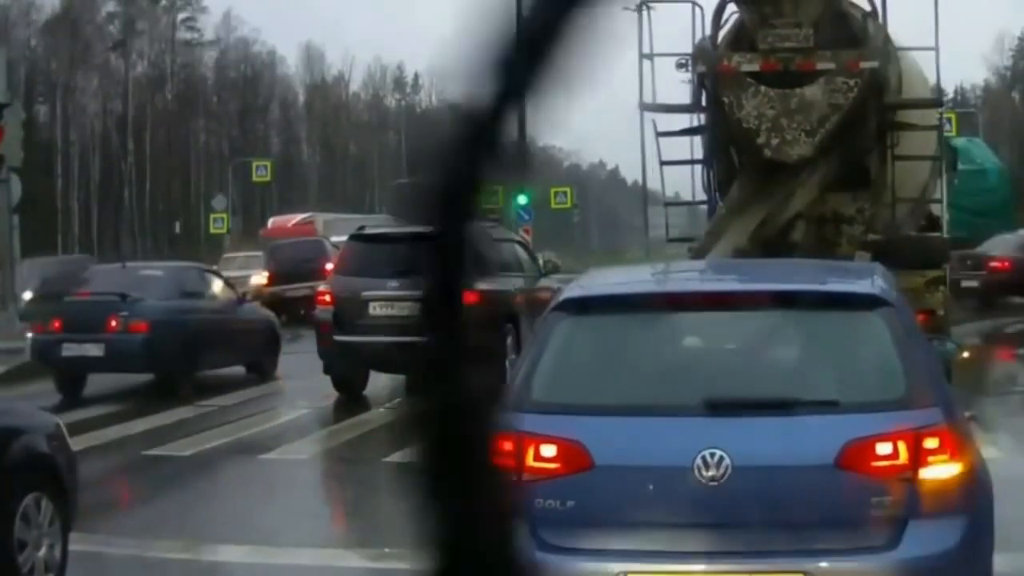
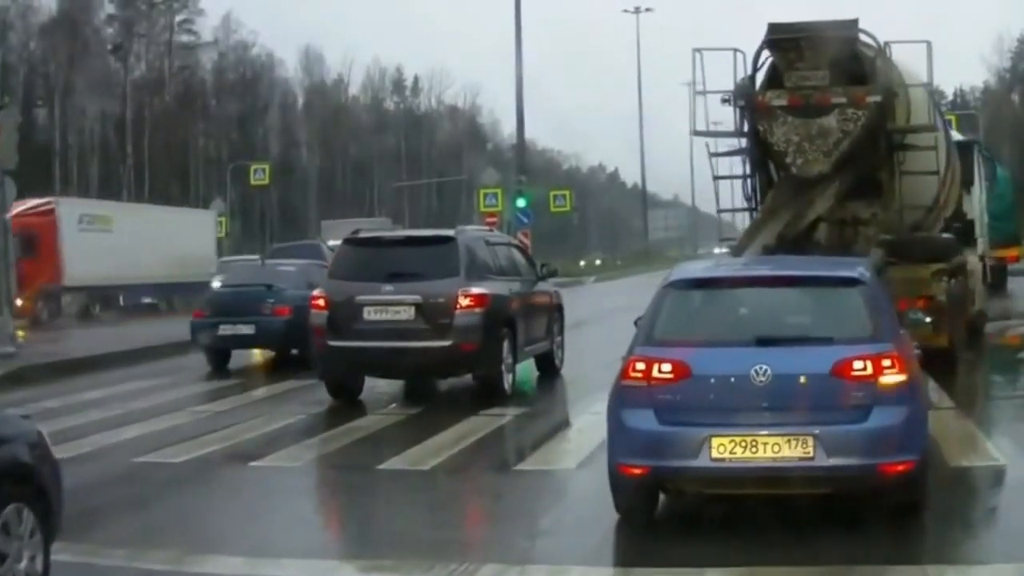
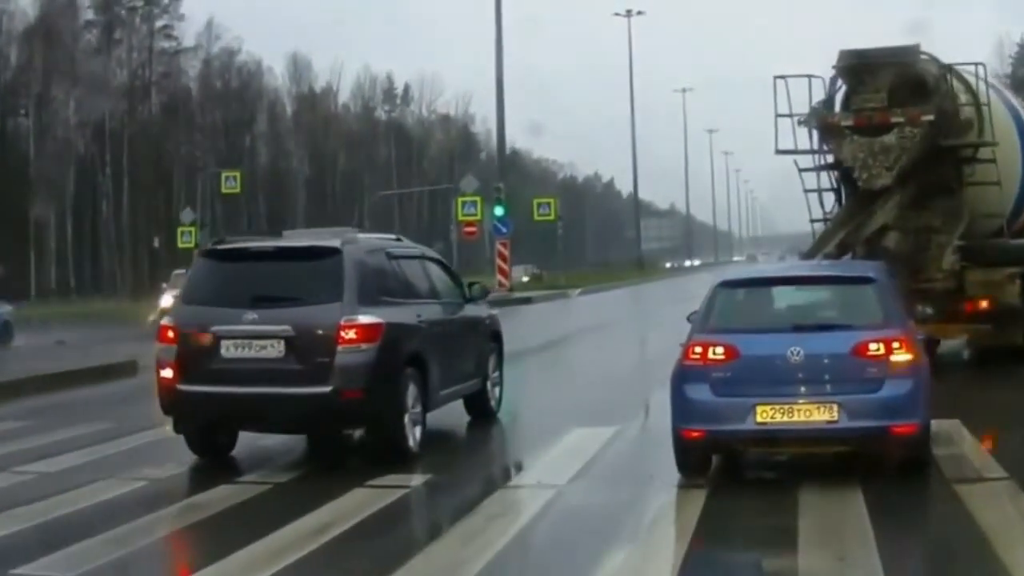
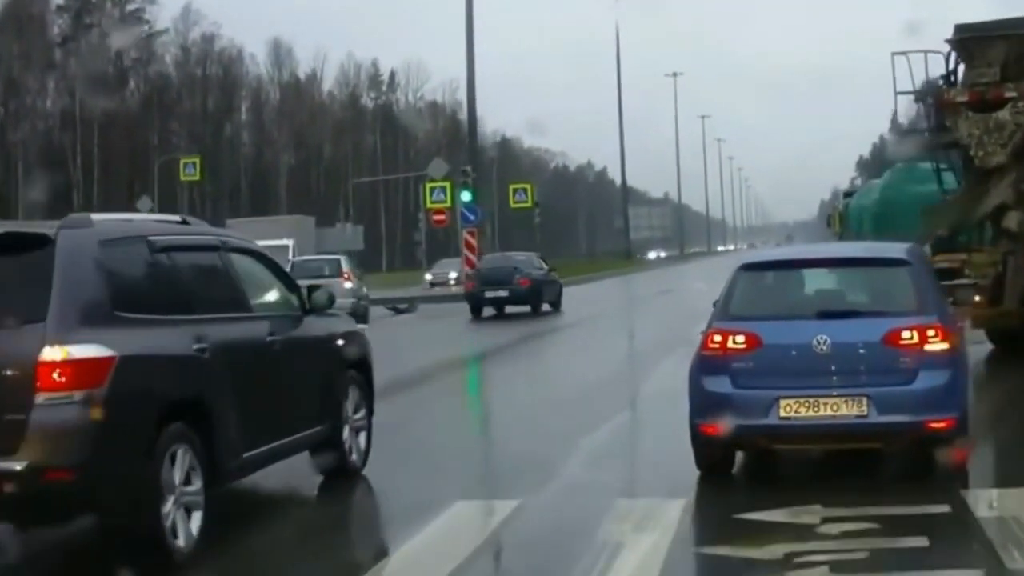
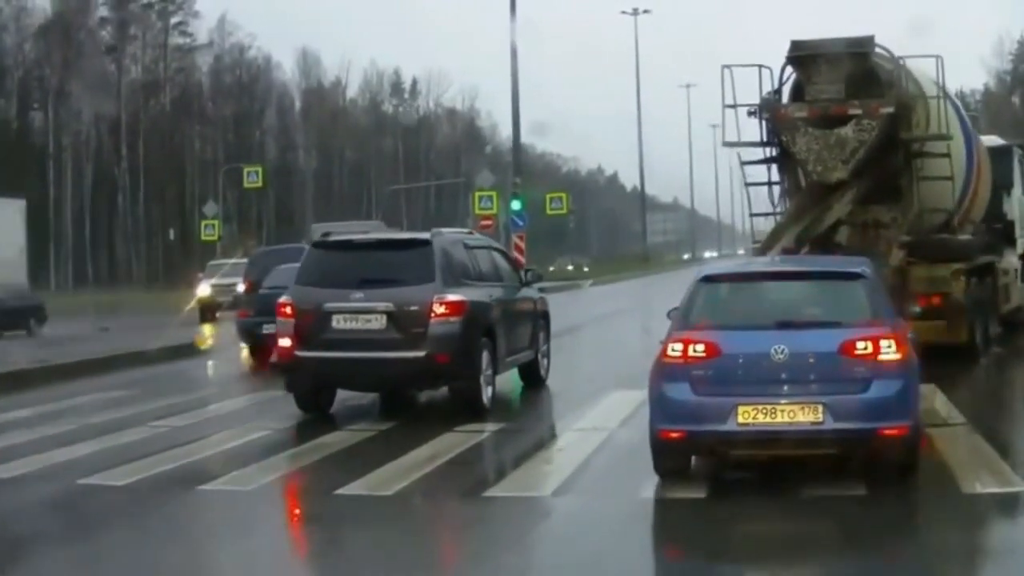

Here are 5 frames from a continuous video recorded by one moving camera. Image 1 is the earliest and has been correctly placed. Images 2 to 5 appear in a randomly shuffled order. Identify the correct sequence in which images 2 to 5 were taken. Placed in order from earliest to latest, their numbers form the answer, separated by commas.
2, 5, 3, 4
